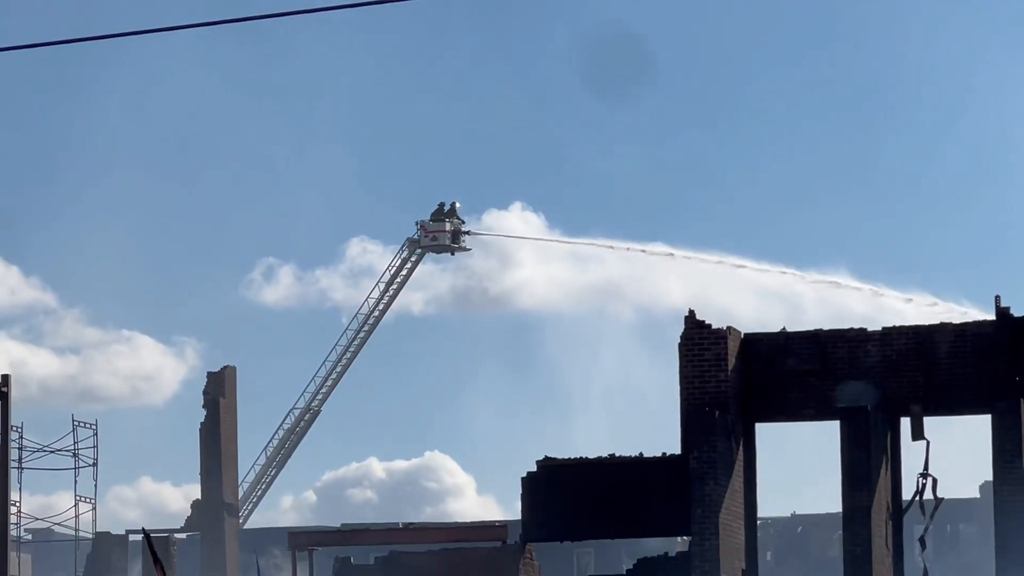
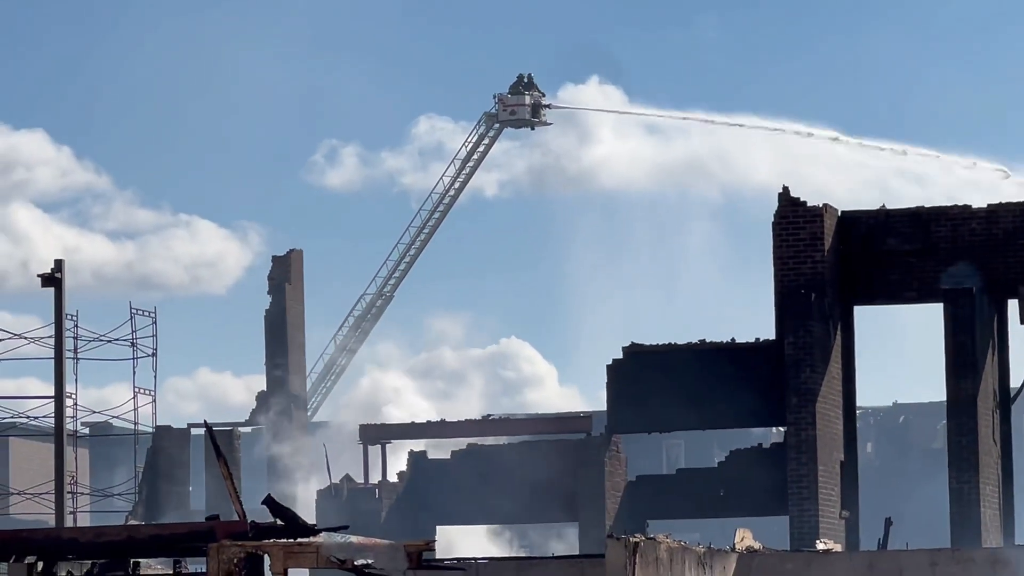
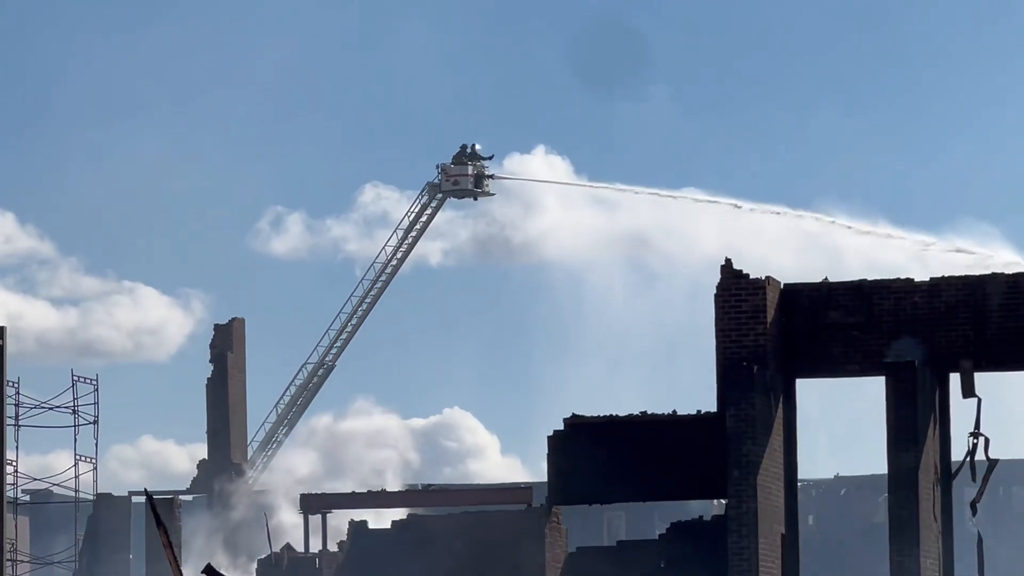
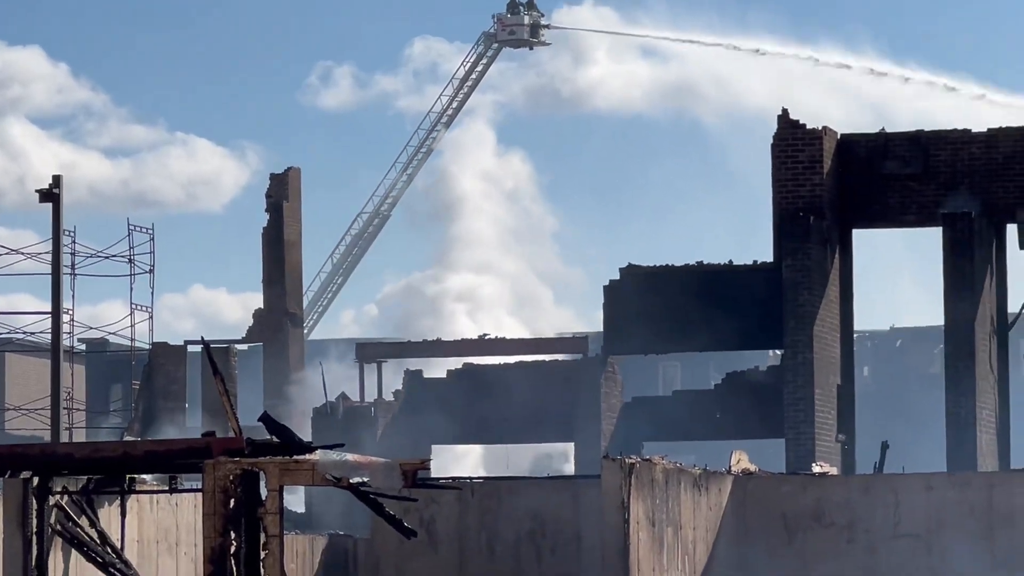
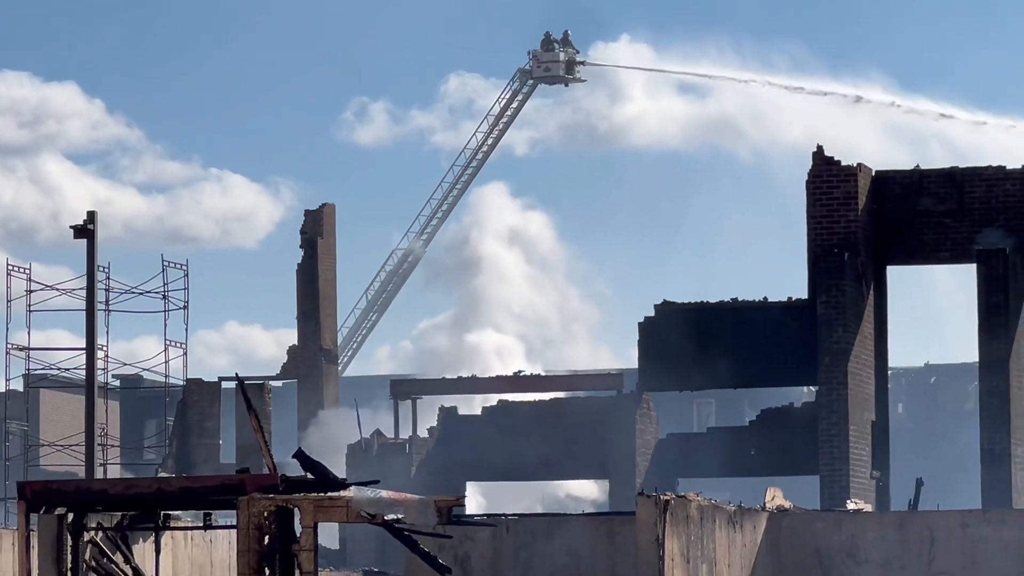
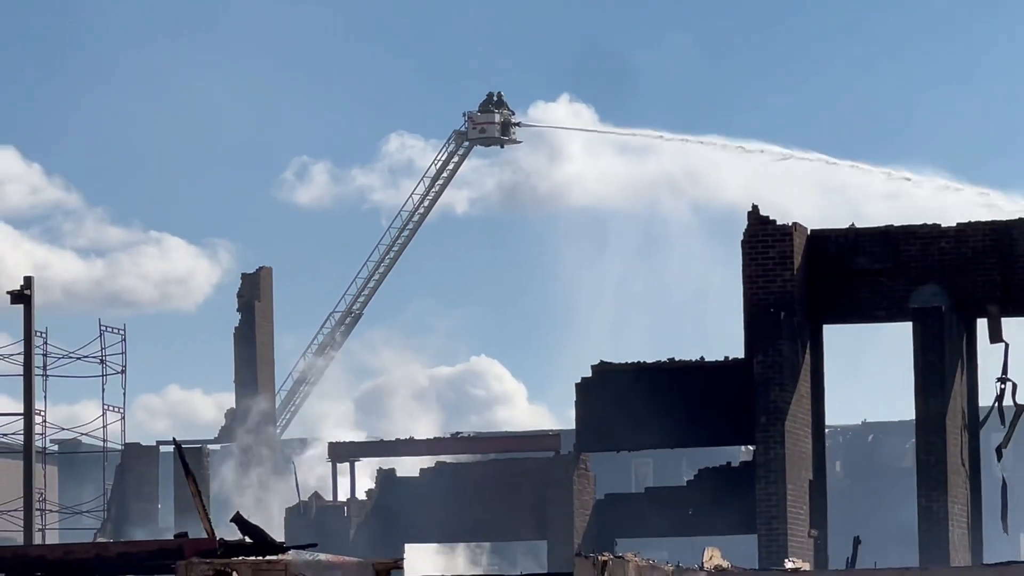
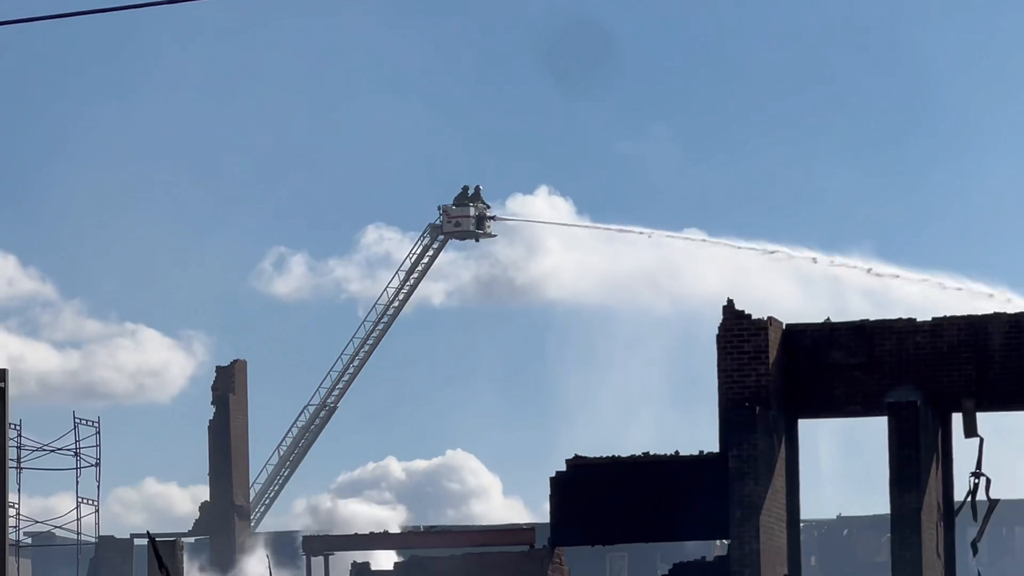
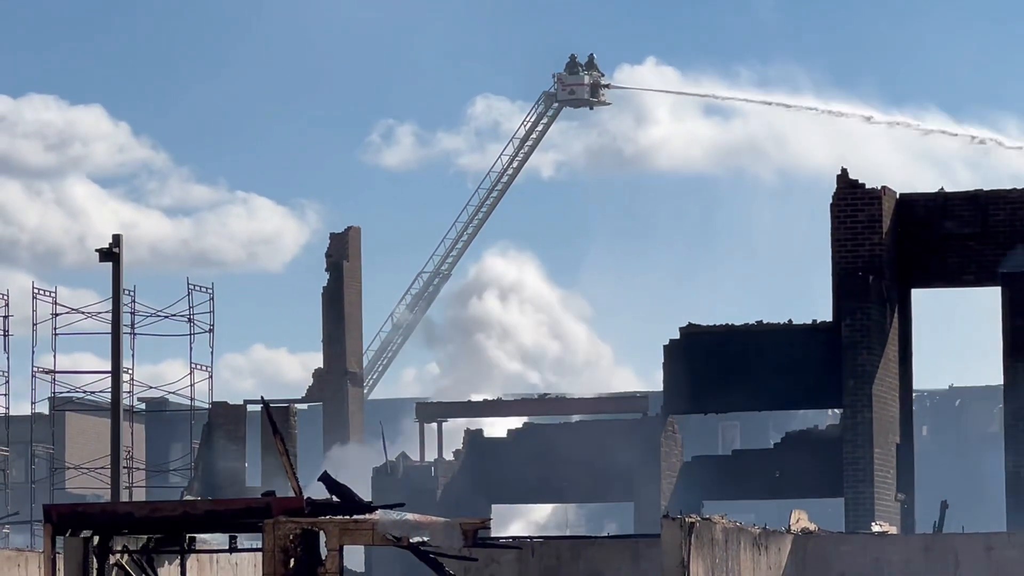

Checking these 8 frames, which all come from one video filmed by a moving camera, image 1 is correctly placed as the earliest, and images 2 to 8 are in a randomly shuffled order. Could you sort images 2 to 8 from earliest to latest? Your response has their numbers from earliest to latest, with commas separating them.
7, 3, 6, 2, 8, 5, 4
